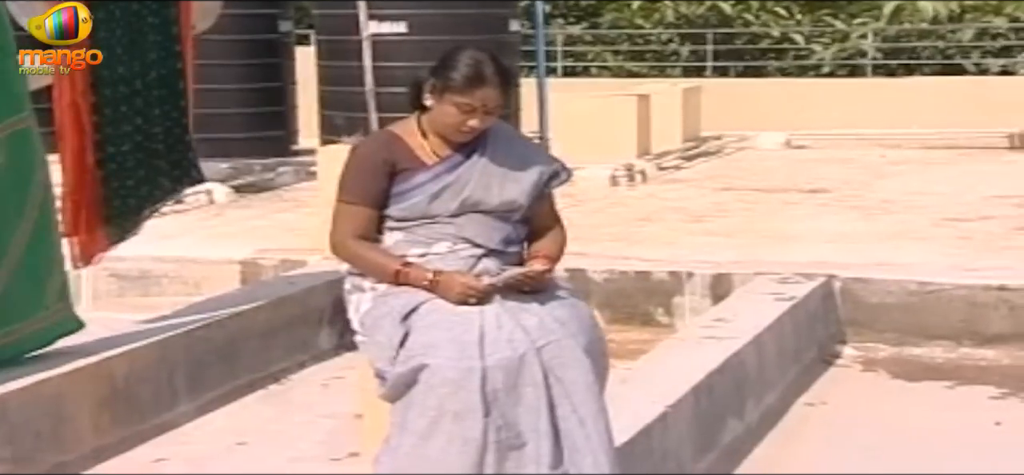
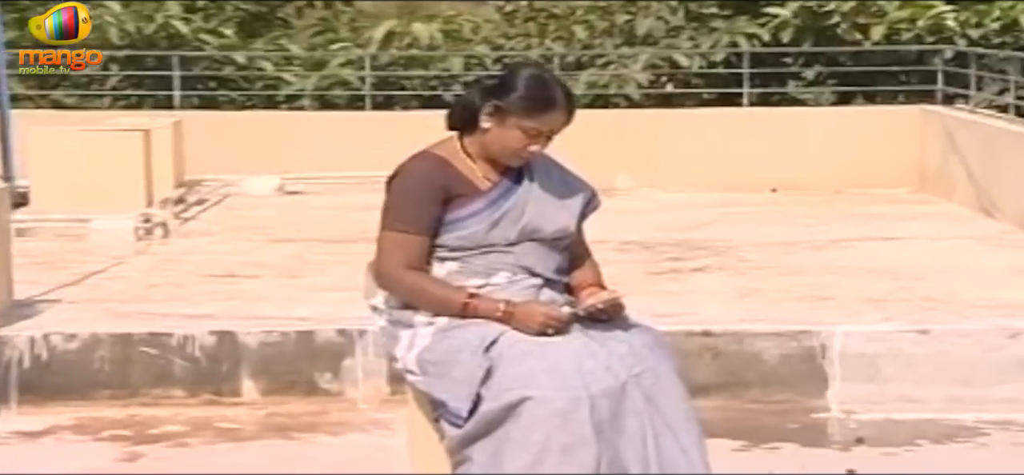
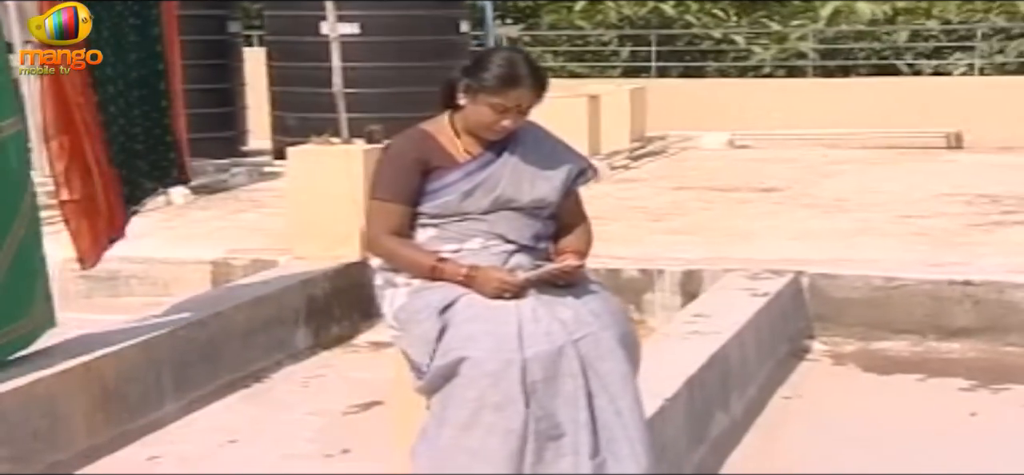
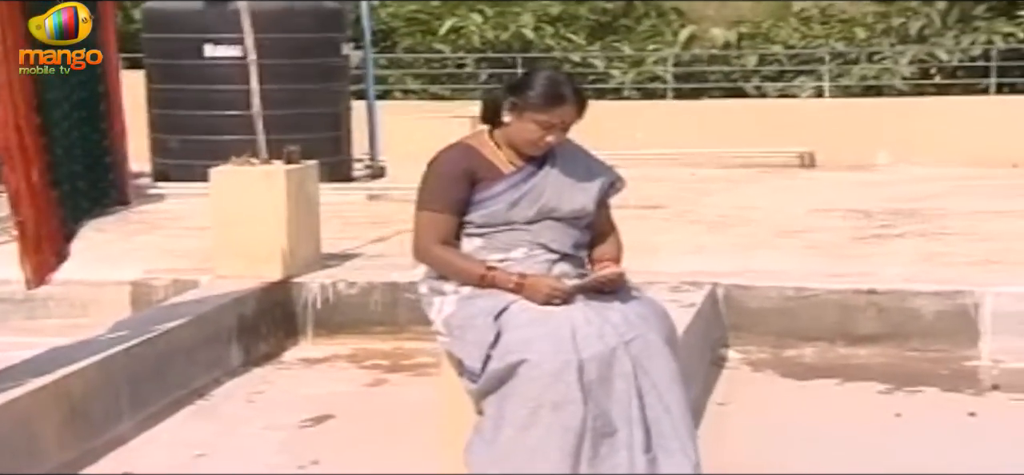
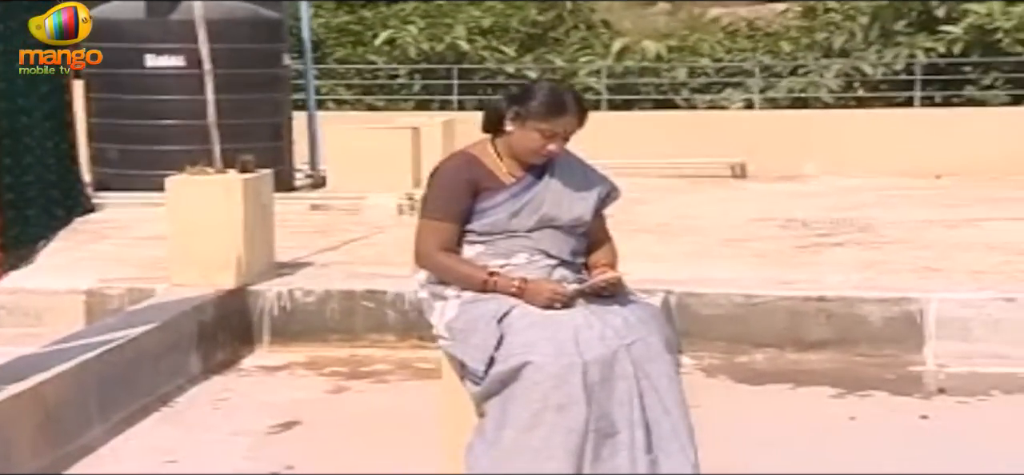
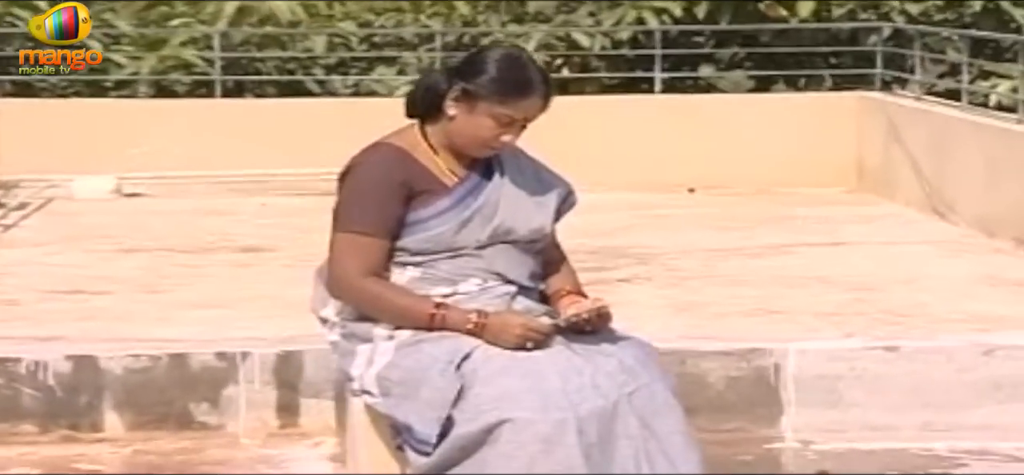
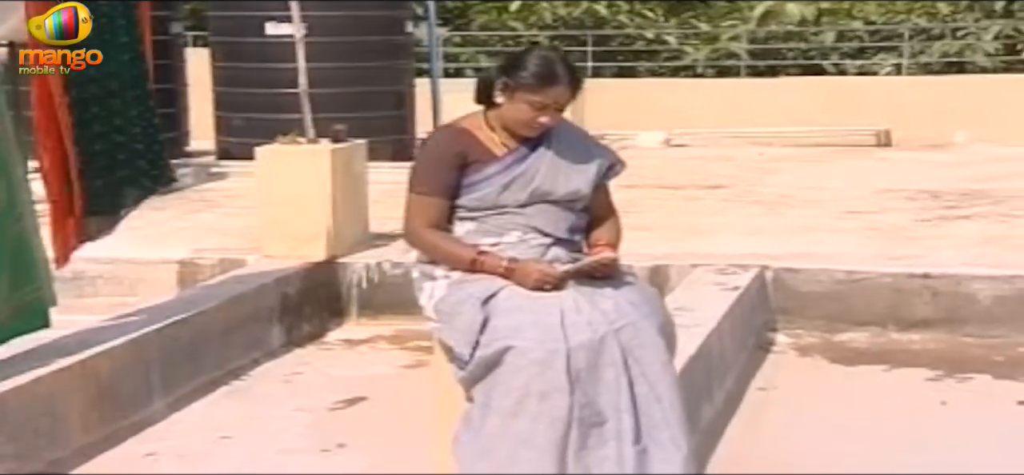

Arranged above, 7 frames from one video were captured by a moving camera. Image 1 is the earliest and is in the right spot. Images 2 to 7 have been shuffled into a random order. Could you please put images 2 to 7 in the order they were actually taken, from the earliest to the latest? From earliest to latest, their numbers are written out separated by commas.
3, 7, 4, 5, 2, 6
